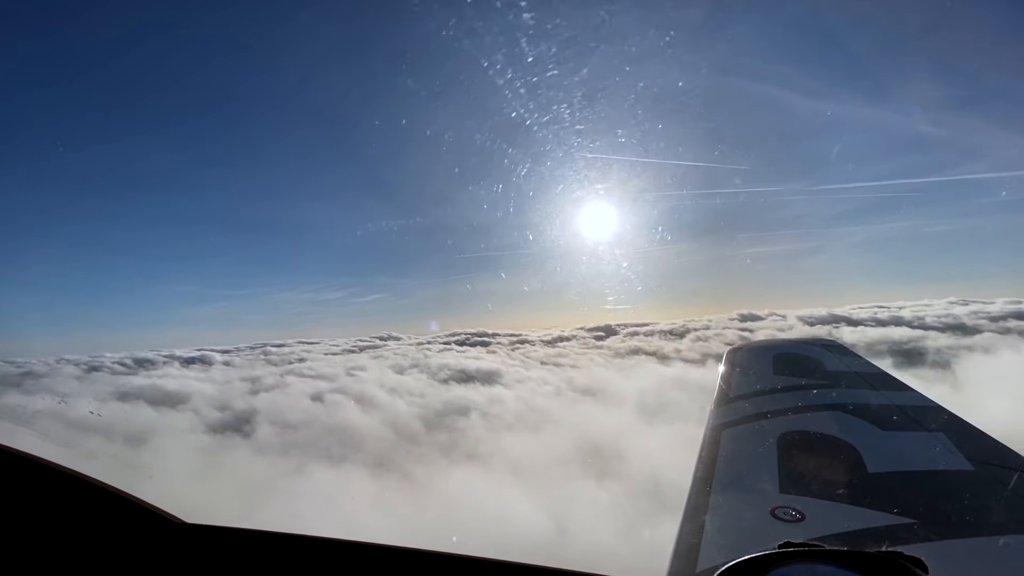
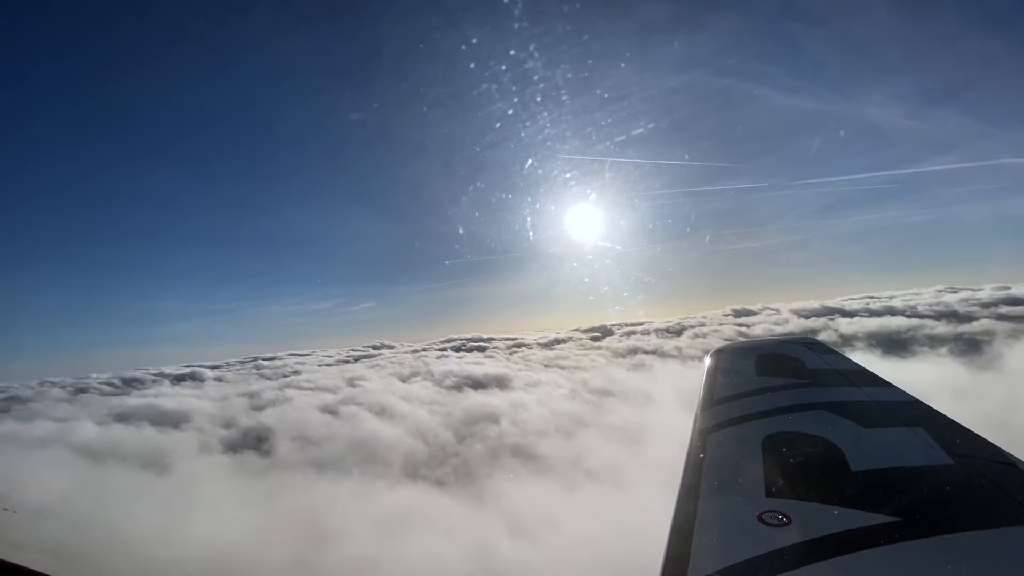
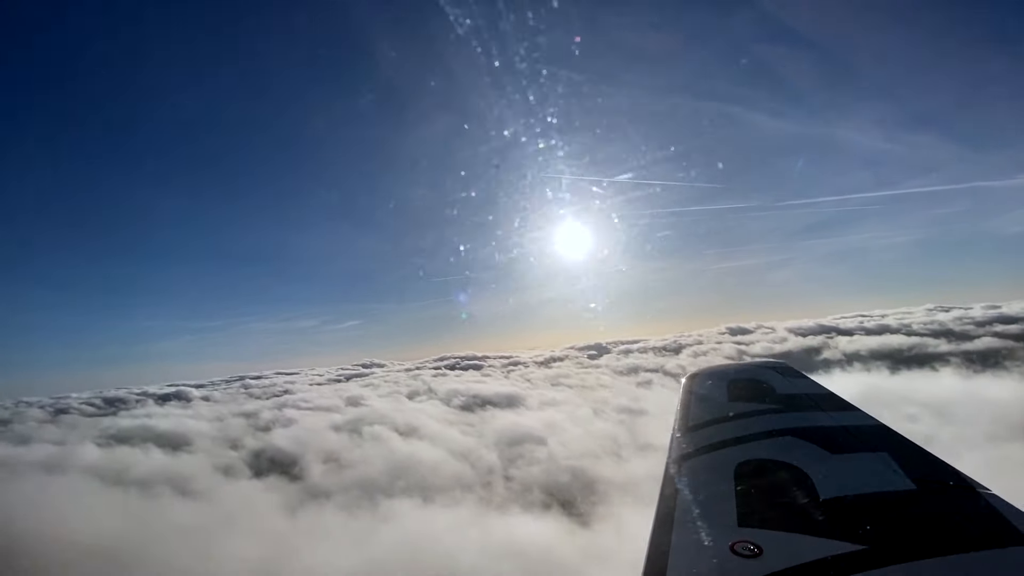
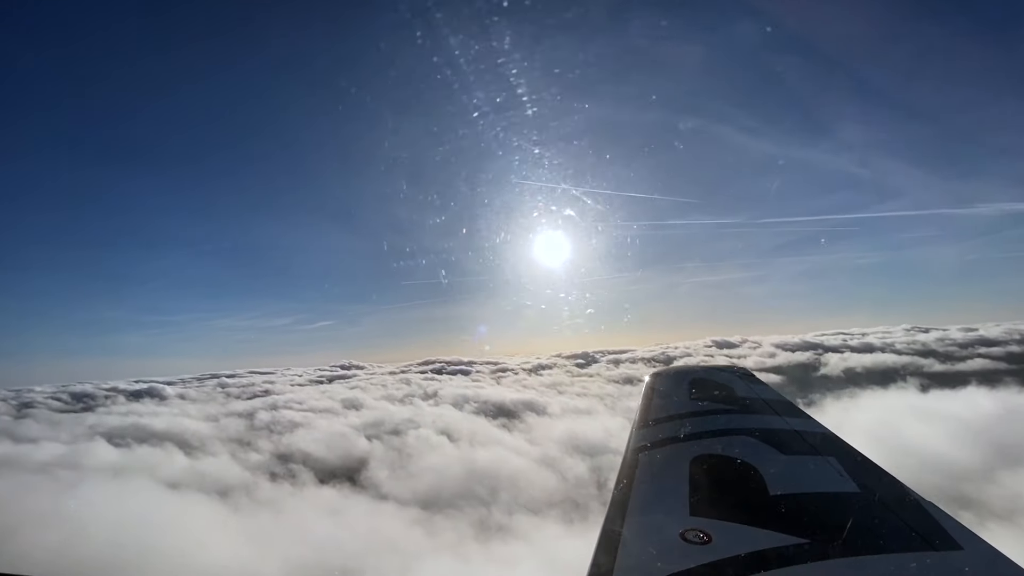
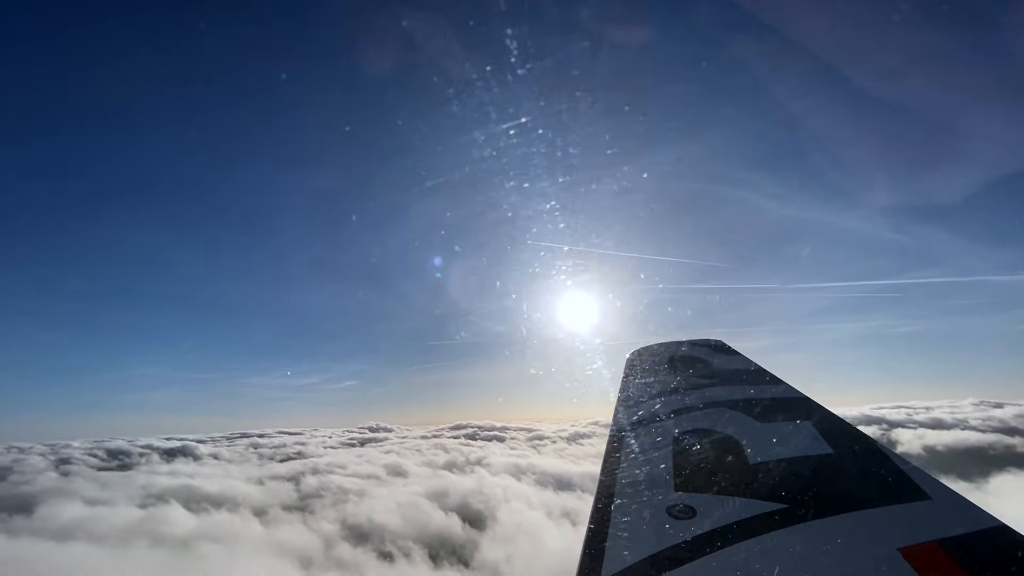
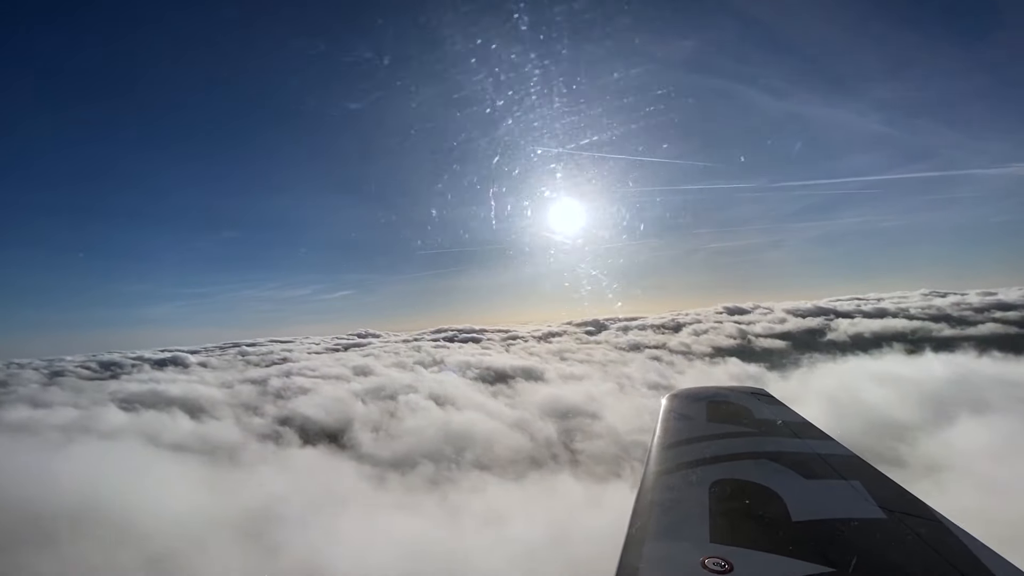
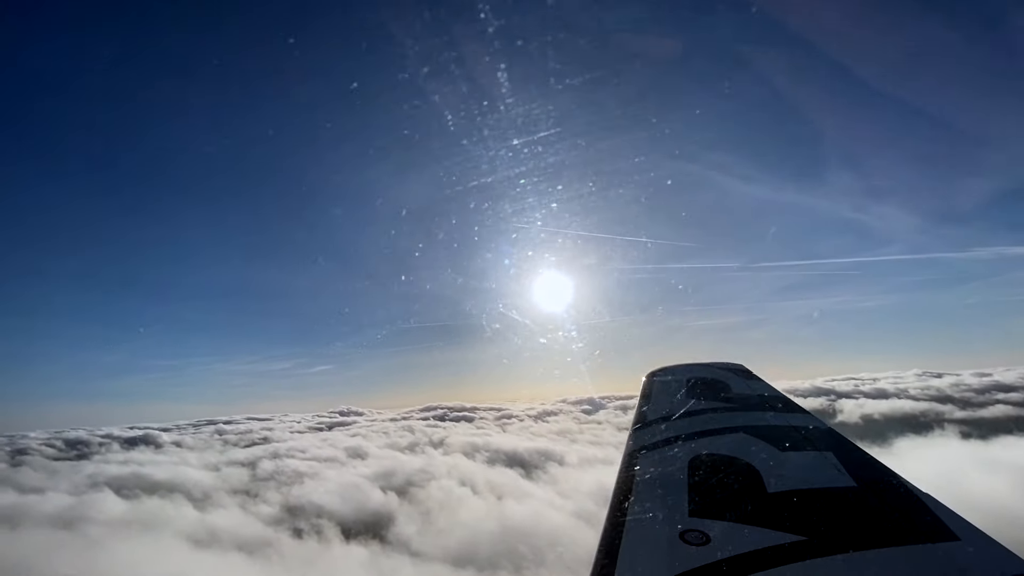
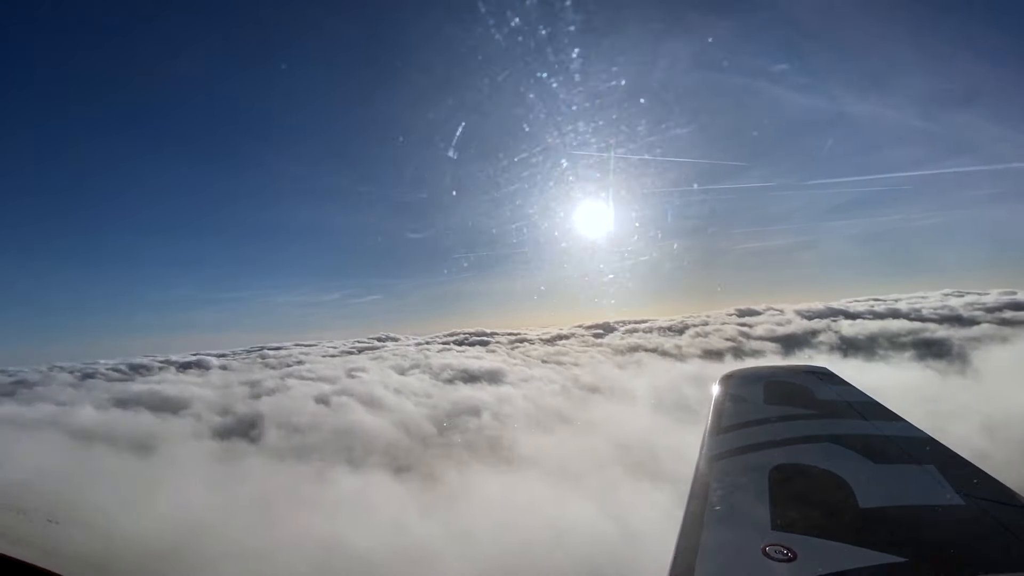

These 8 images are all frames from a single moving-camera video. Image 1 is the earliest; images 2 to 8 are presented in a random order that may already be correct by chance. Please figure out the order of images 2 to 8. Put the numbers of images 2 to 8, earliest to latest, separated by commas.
8, 2, 3, 6, 4, 7, 5
